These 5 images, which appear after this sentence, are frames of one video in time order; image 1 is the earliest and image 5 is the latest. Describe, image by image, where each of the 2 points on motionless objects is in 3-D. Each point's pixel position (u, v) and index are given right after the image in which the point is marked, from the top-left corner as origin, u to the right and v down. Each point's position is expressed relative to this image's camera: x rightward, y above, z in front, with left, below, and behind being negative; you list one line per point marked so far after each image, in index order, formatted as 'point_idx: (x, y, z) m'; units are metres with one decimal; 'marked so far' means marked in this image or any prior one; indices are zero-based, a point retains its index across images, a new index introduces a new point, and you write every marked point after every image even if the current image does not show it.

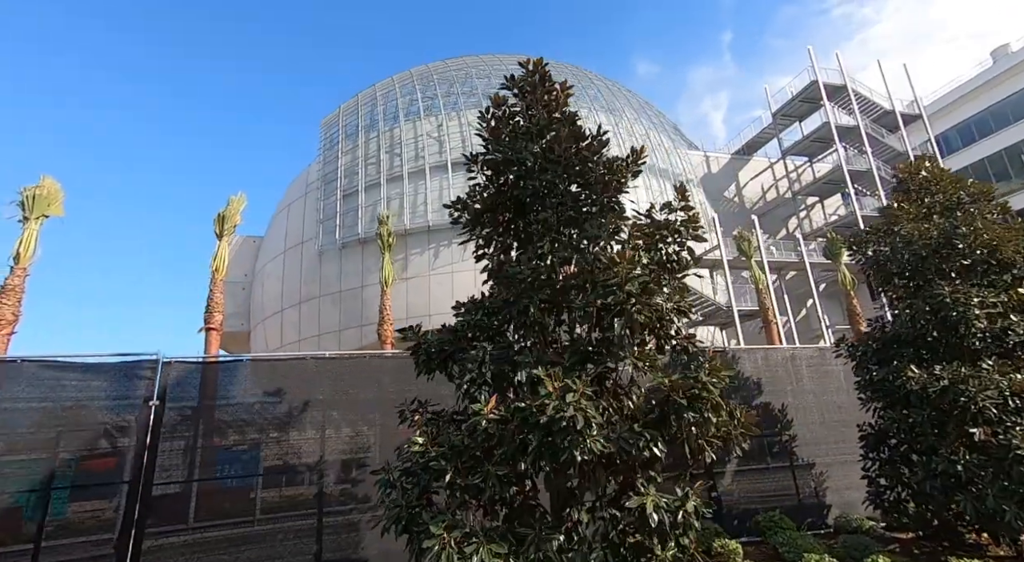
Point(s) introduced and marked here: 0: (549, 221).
0: (+0.3, +0.6, +5.4) m
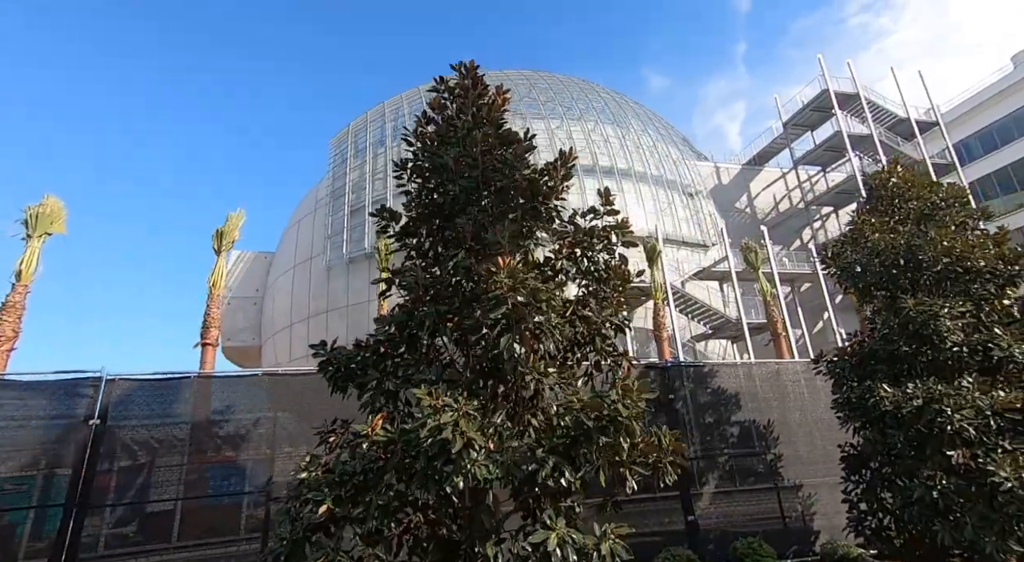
0: (-0.4, +0.5, +5.1) m
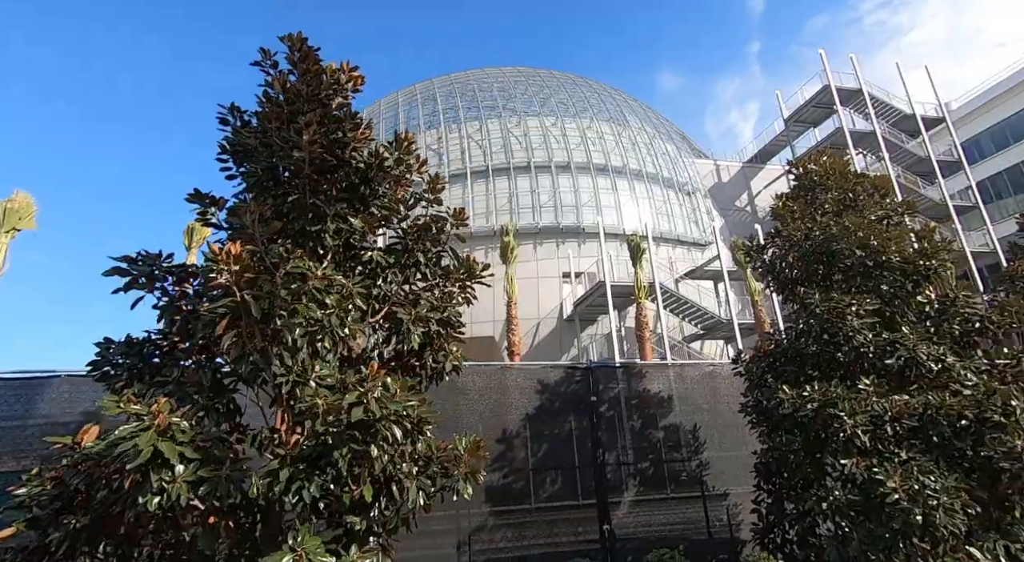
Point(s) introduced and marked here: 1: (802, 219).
0: (-1.9, +0.6, +4.6) m
1: (+3.7, +0.8, +7.2) m
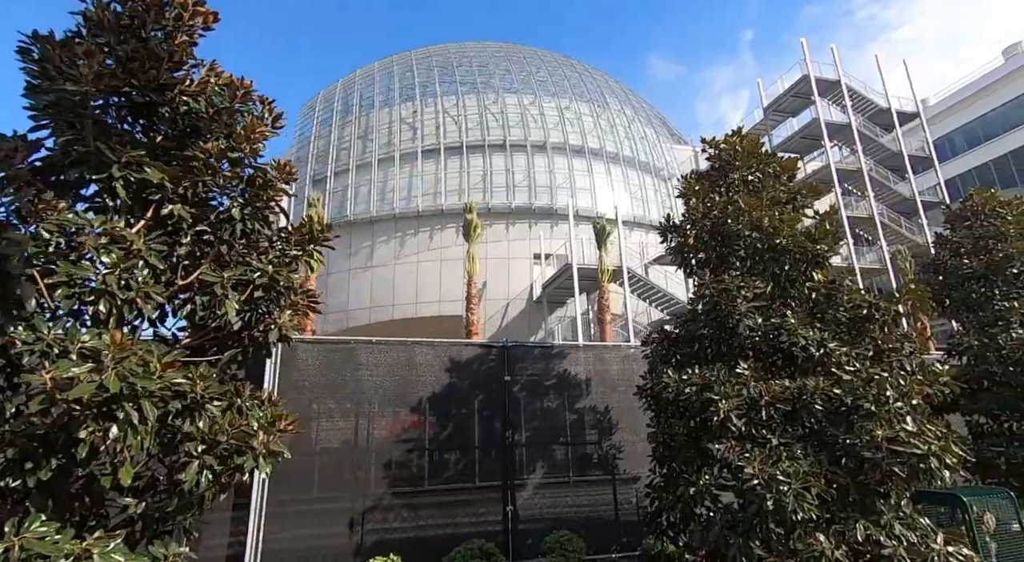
0: (-3.2, +0.9, +4.2) m
1: (+2.4, +1.0, +6.9) m
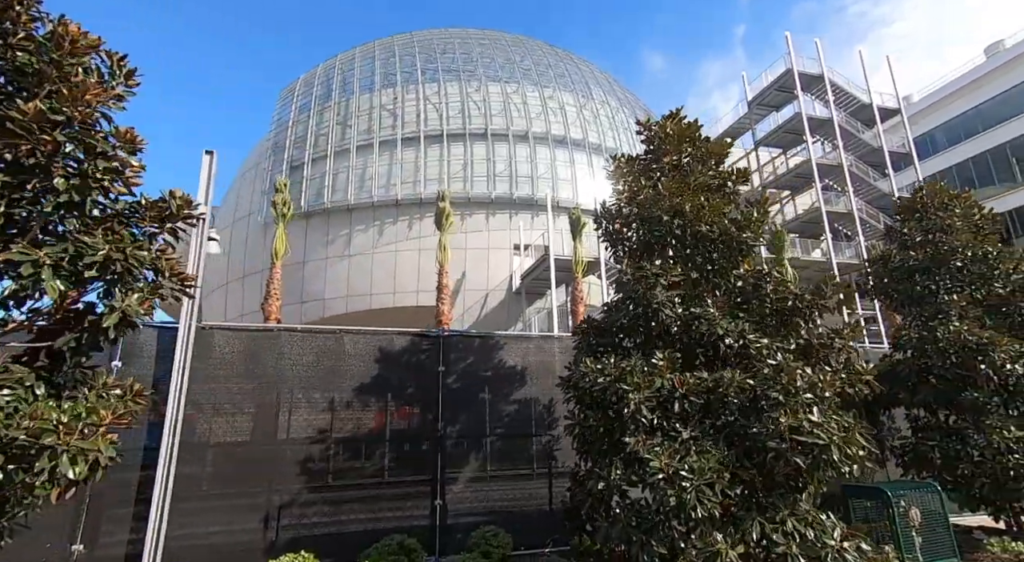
0: (-4.1, +1.1, +3.8) m
1: (+1.4, +1.1, +6.7) m
